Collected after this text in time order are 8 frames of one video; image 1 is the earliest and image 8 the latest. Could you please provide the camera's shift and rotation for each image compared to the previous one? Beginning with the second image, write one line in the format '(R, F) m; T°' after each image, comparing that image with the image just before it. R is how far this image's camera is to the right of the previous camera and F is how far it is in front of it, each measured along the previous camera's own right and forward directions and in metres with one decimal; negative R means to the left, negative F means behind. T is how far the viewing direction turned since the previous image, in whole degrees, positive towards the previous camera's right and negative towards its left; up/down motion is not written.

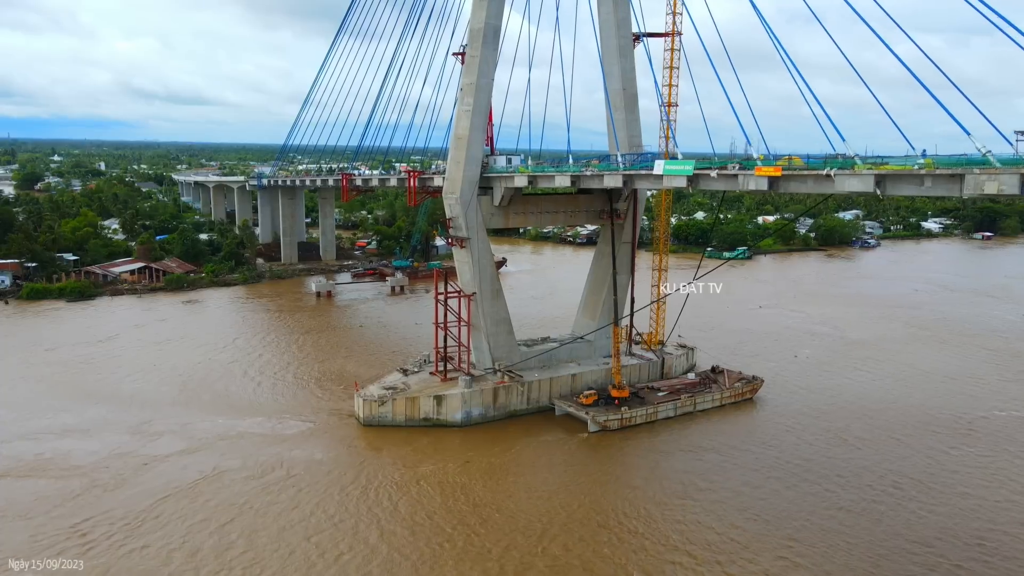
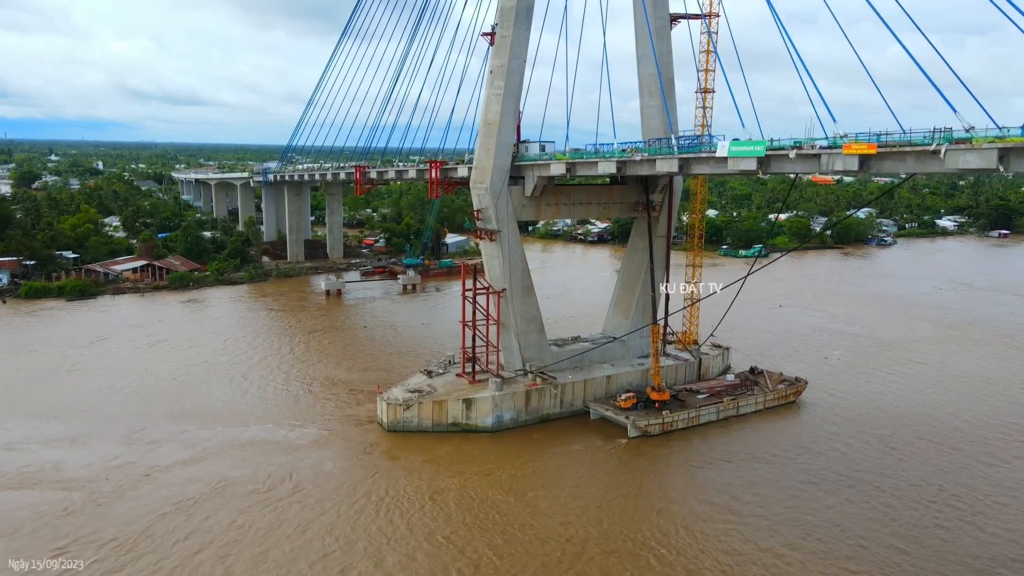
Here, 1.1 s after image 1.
(-0.9, +1.2) m; 0°
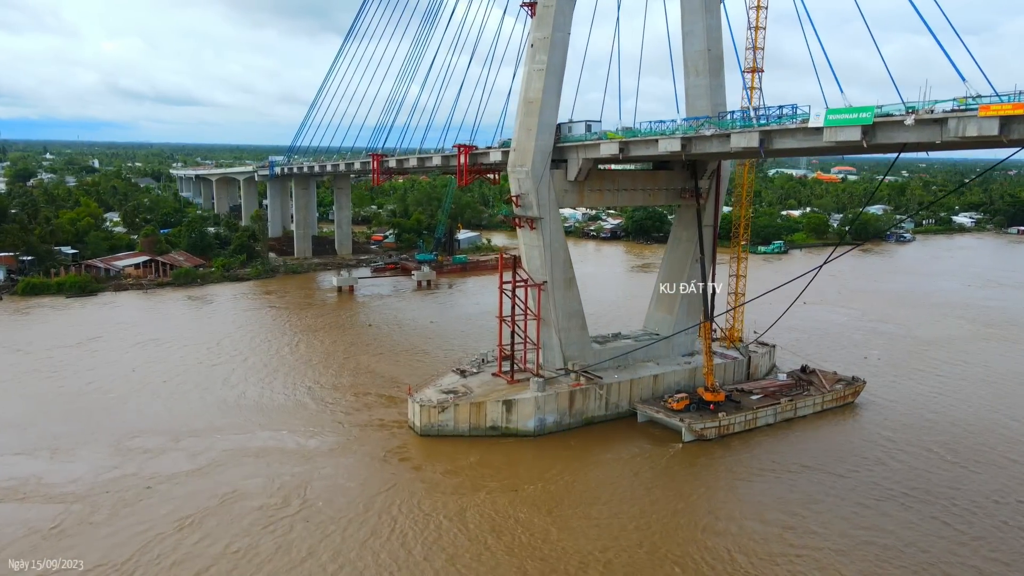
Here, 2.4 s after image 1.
(-1.1, +1.4) m; 0°
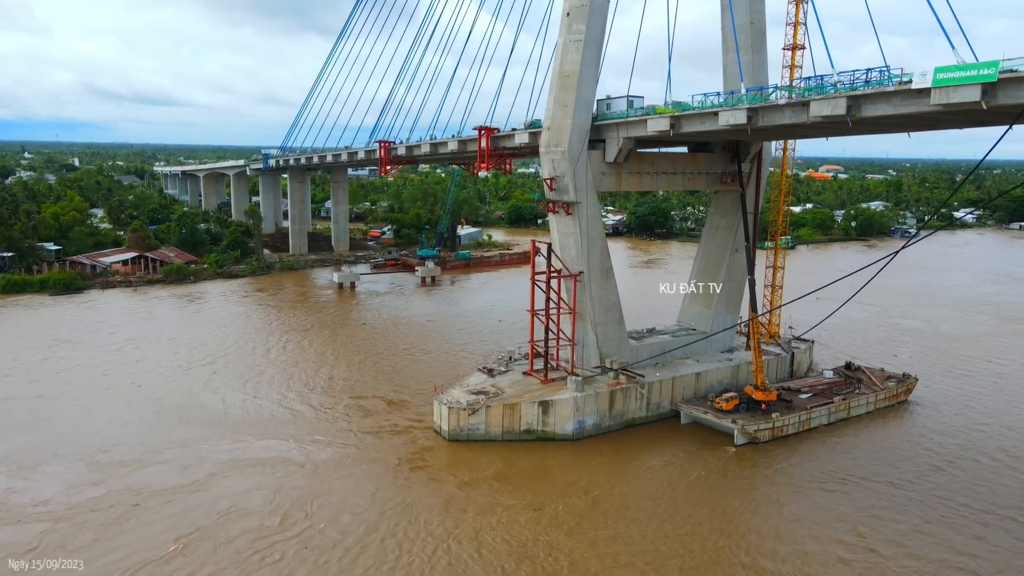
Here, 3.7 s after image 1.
(-1.1, +1.4) m; +1°
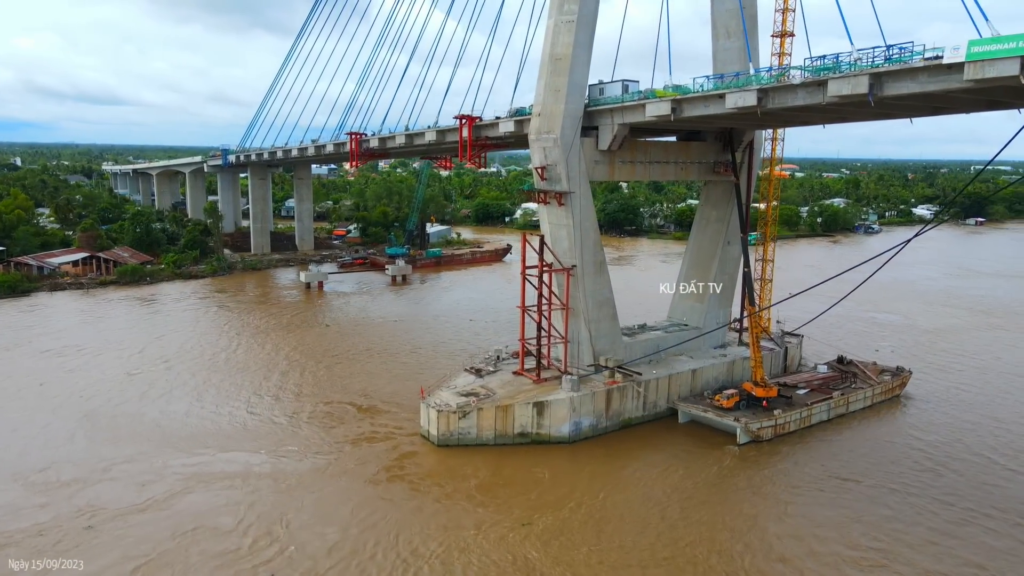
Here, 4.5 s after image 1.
(-0.6, +0.9) m; +3°
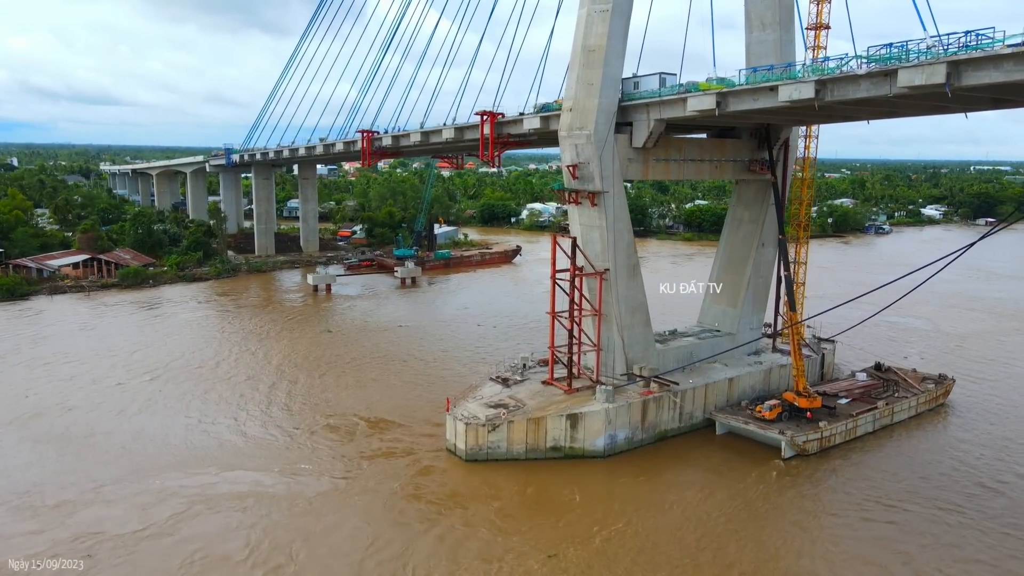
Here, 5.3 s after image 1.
(-0.6, +0.8) m; 0°
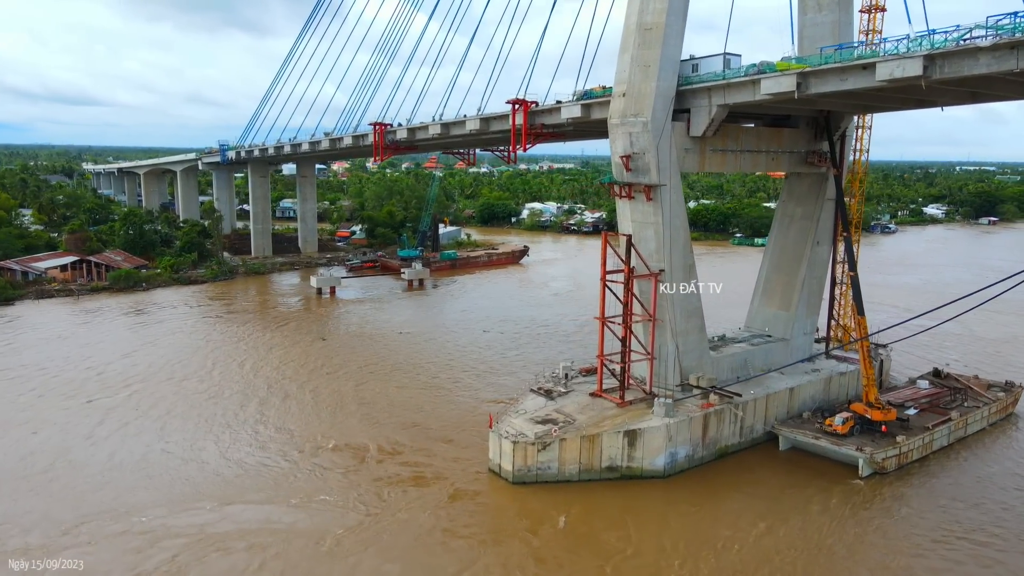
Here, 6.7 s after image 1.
(-1.1, +1.3) m; +1°
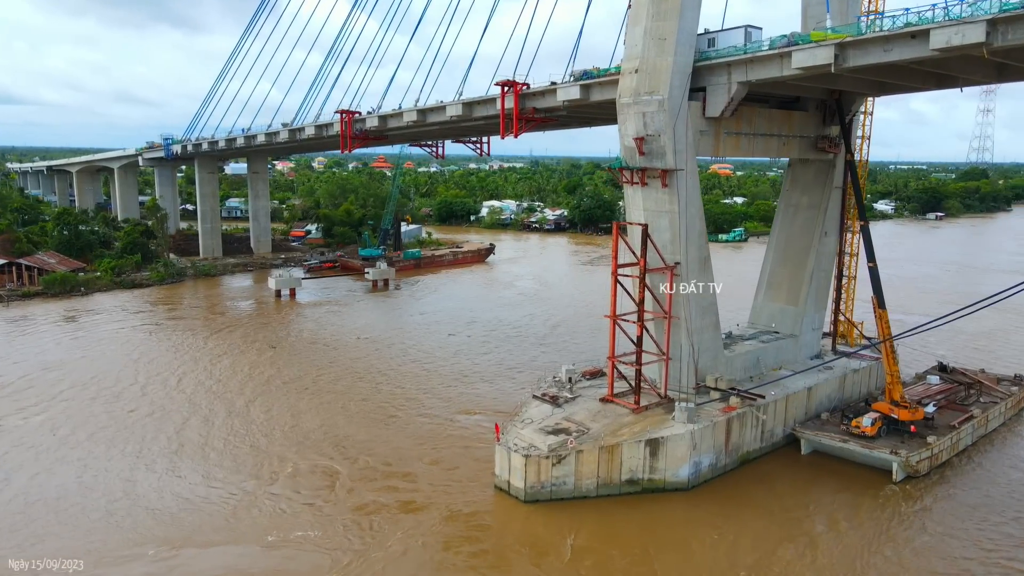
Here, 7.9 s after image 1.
(-0.9, +1.3) m; +4°
